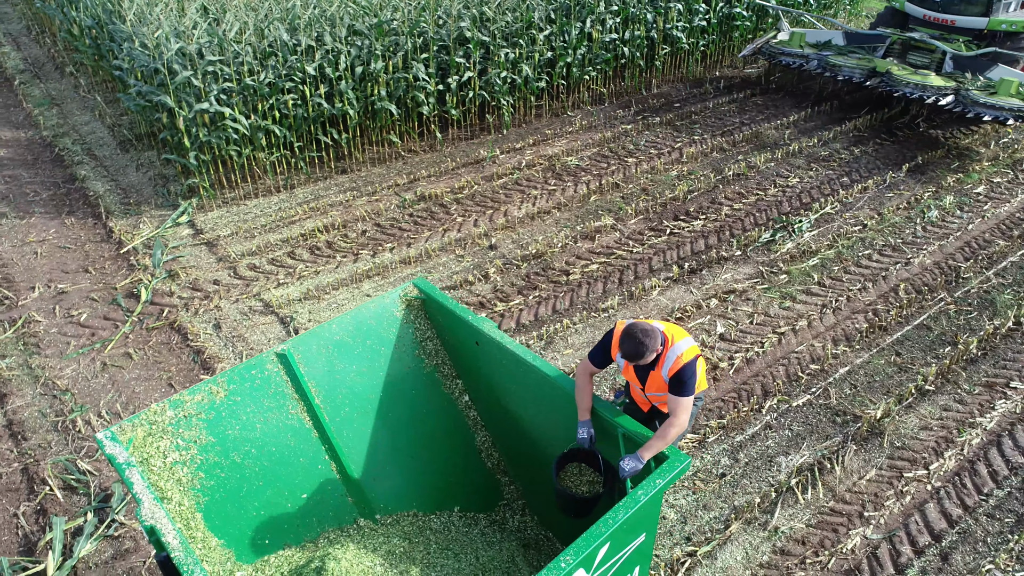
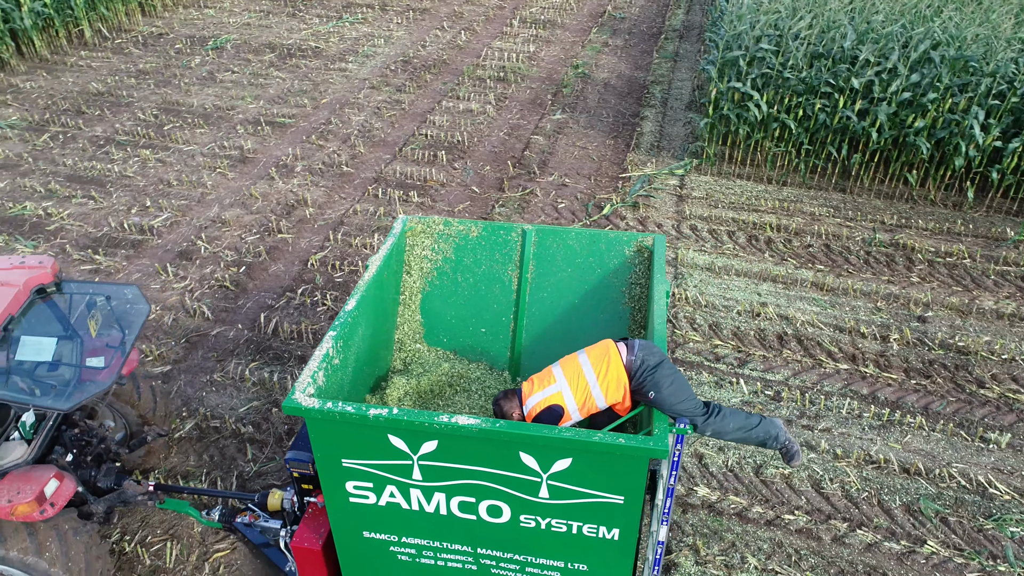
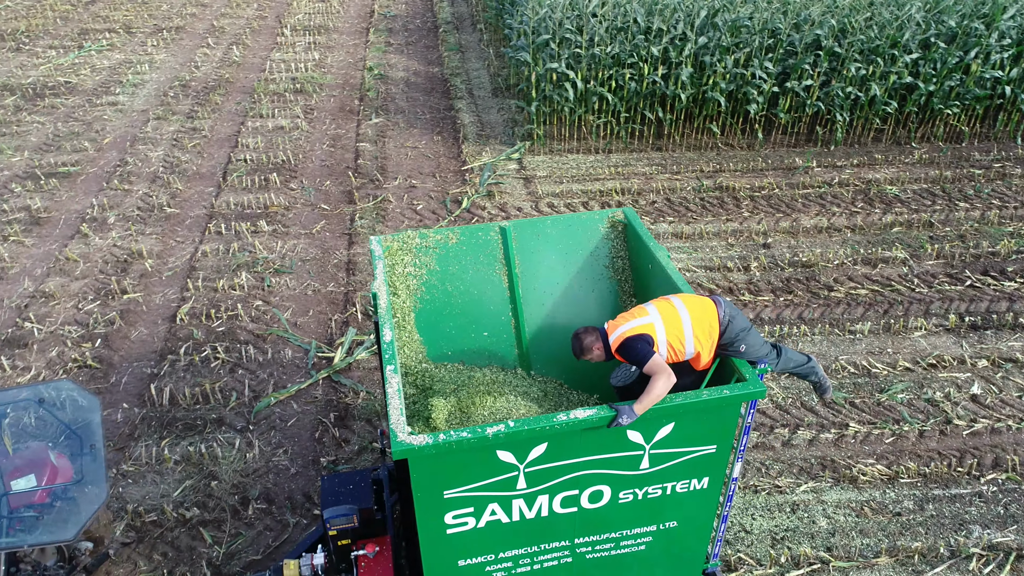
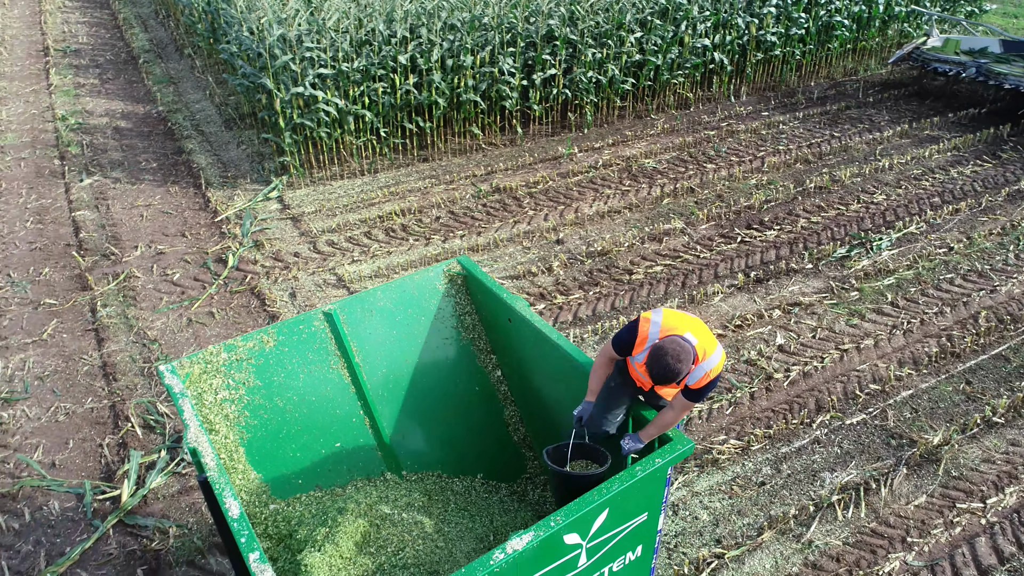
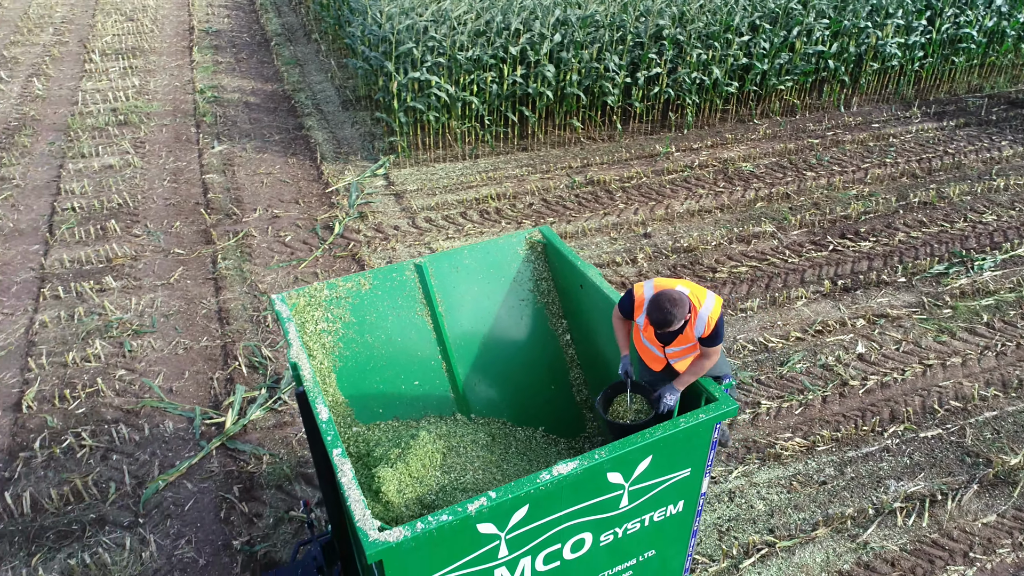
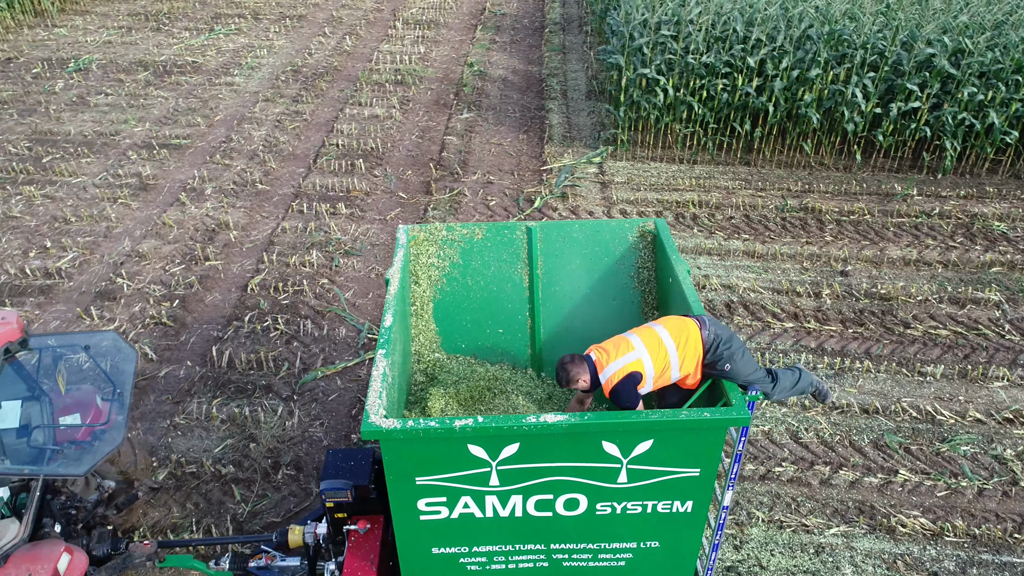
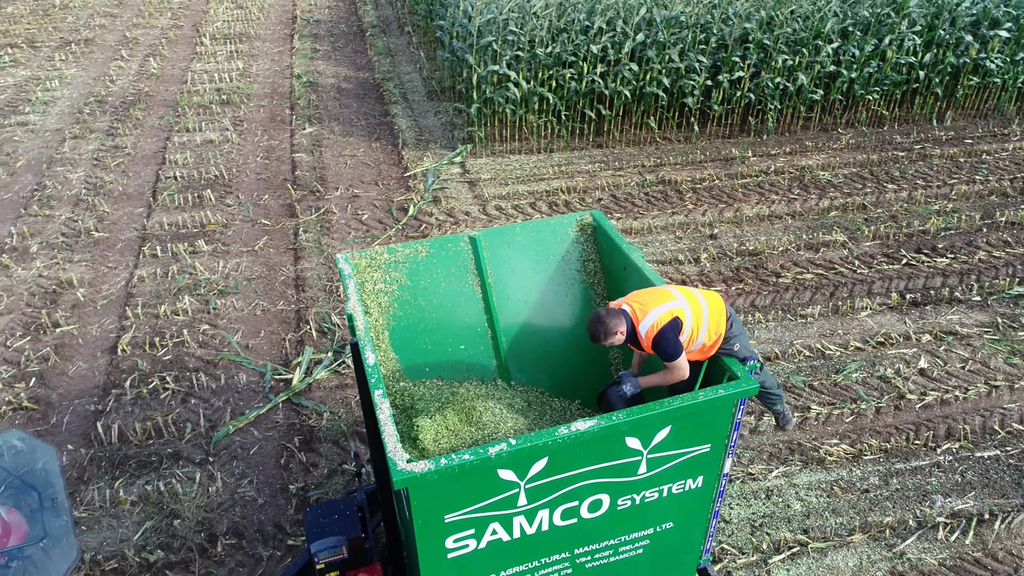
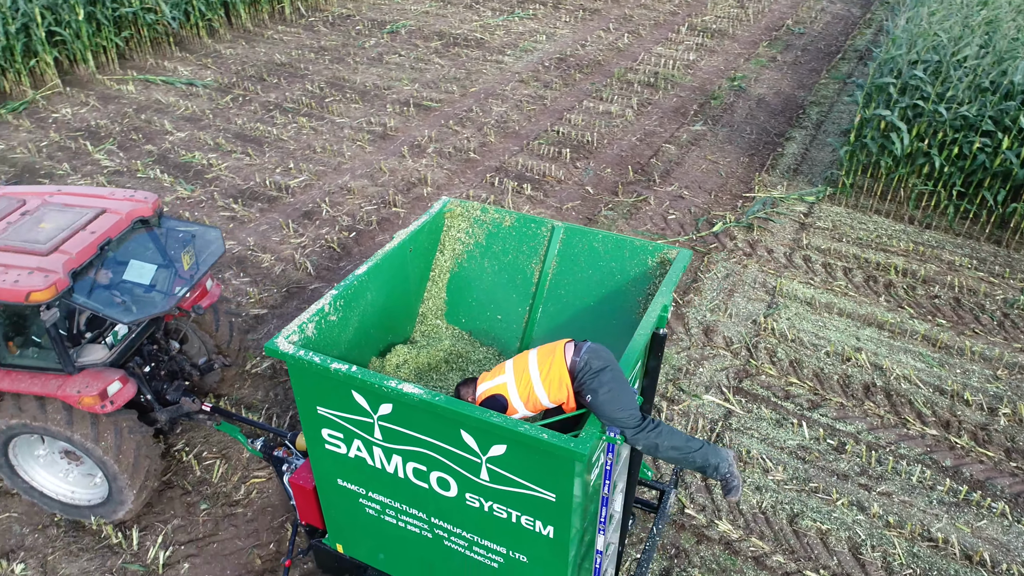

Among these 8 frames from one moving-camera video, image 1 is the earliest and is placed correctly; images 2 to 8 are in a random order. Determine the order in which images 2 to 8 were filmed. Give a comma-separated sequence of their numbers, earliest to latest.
4, 5, 7, 3, 6, 2, 8
